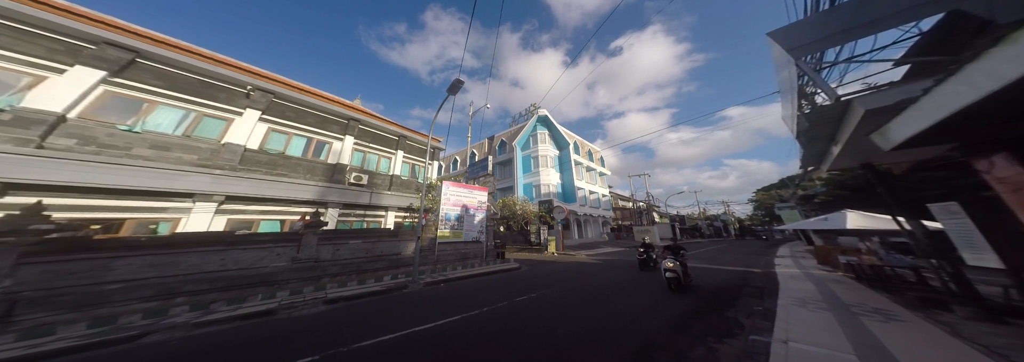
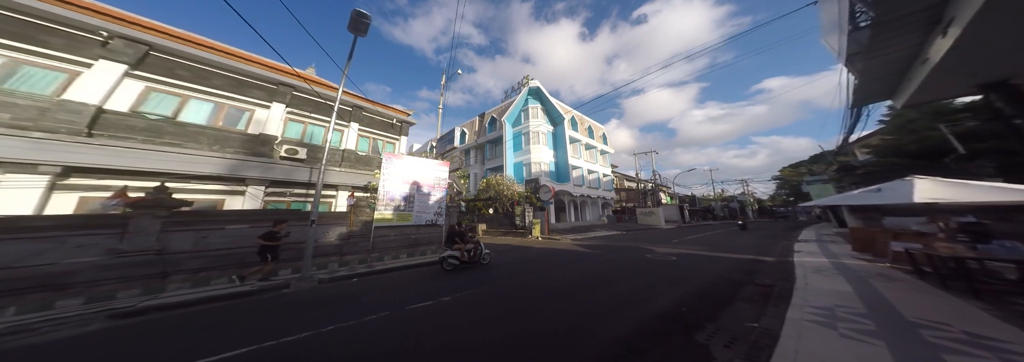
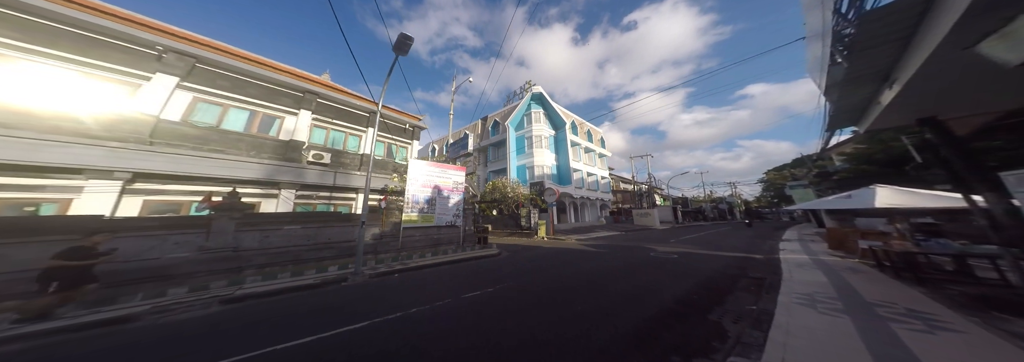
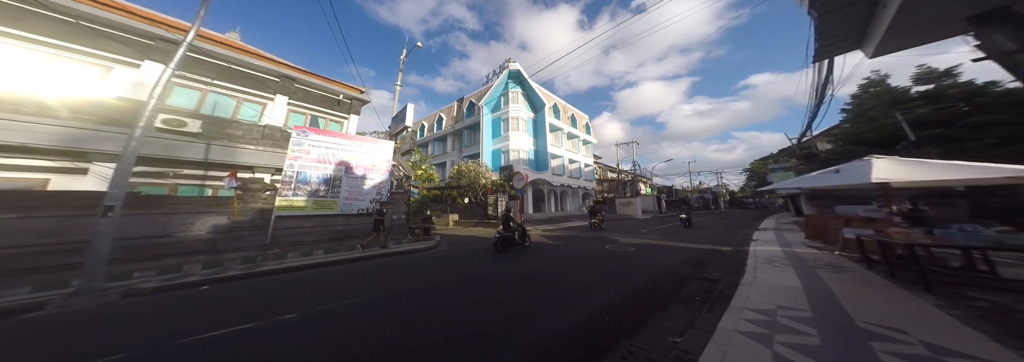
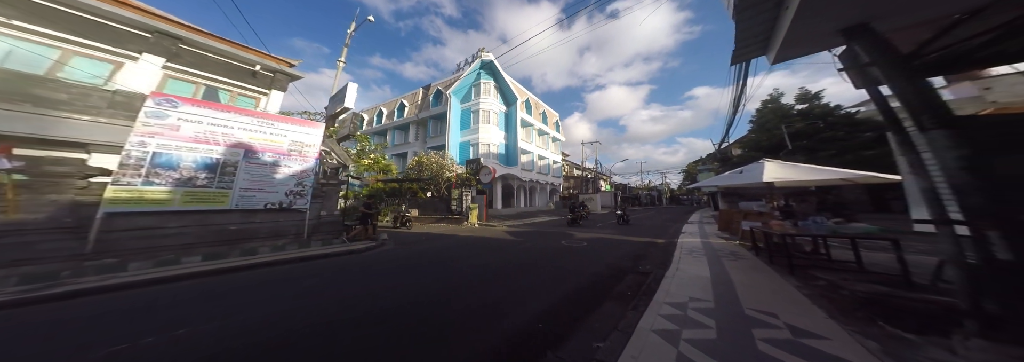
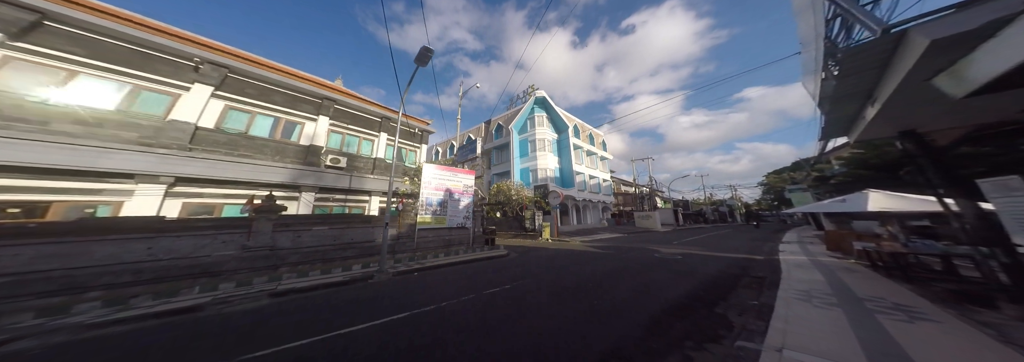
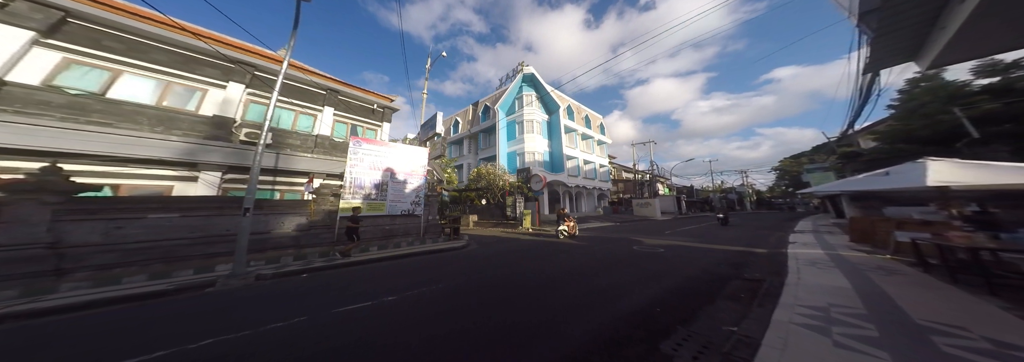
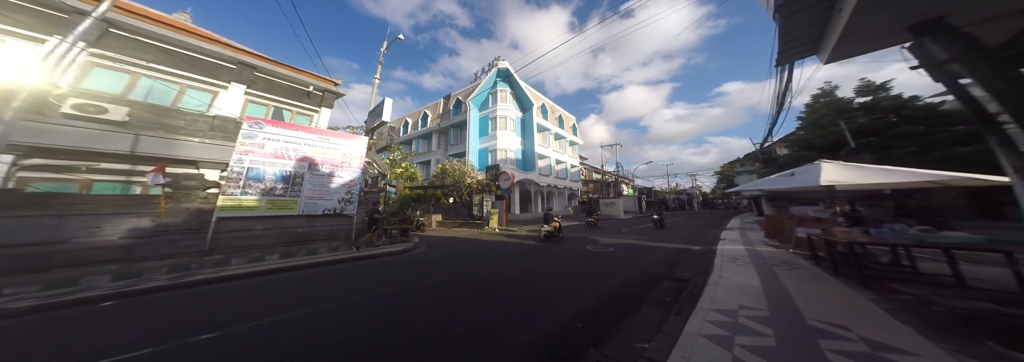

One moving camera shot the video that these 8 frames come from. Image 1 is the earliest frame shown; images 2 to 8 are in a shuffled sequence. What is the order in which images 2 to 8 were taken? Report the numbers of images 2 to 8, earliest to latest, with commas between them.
6, 3, 2, 7, 4, 8, 5
